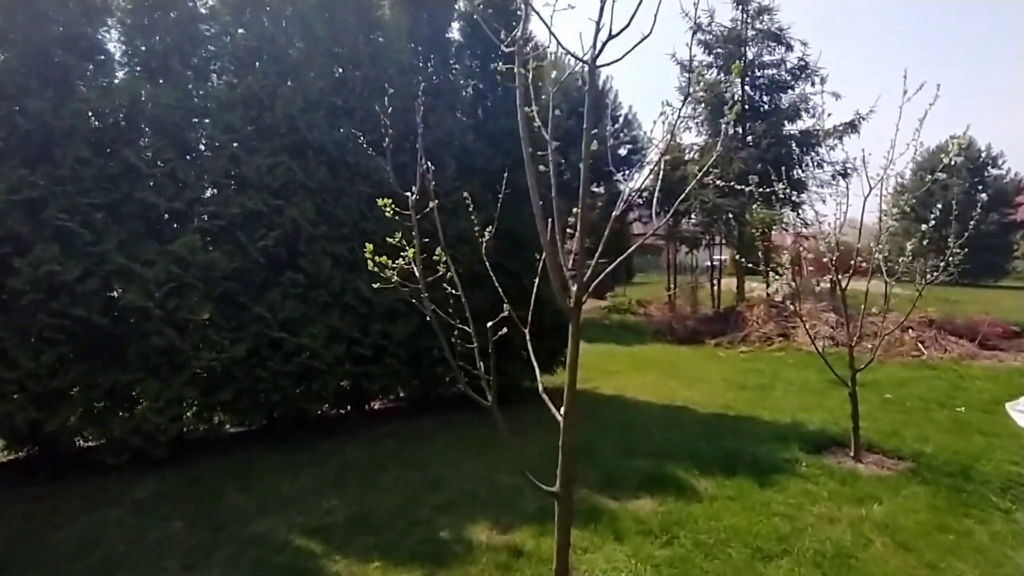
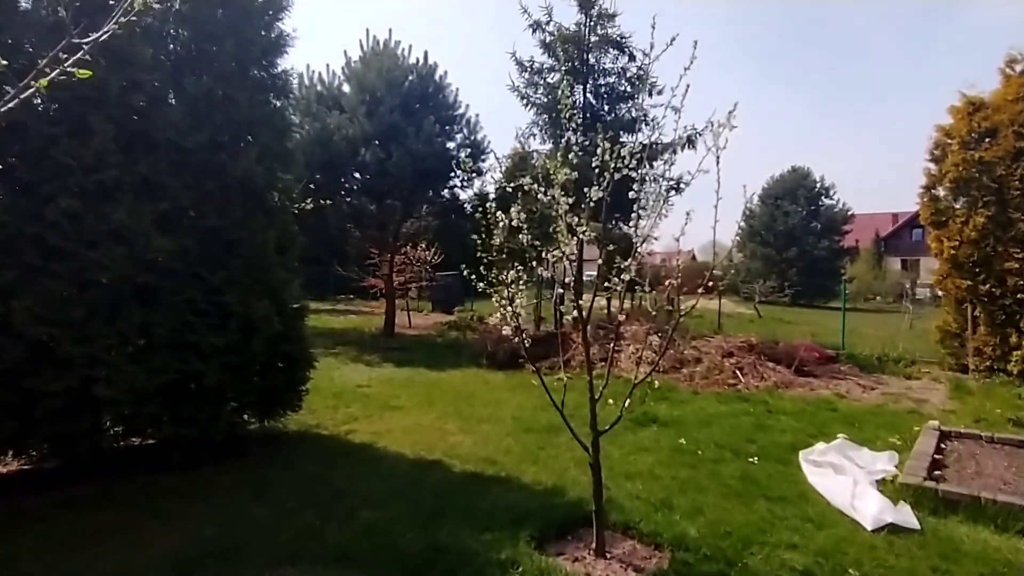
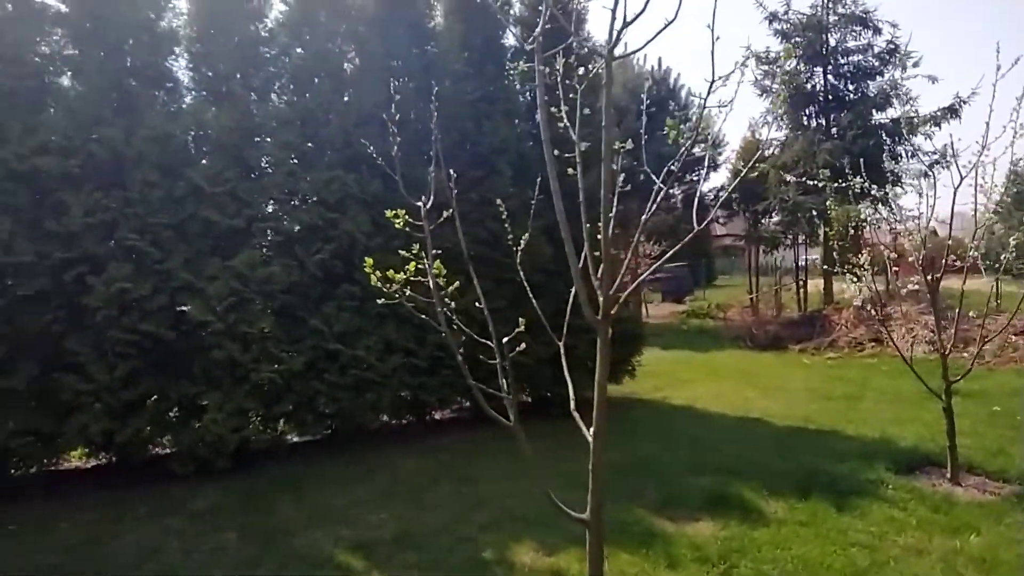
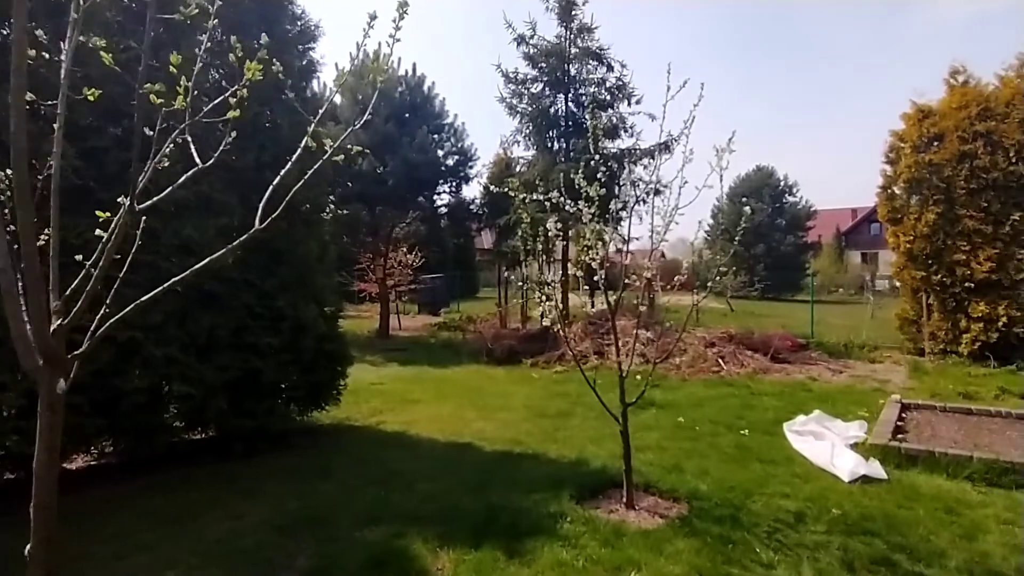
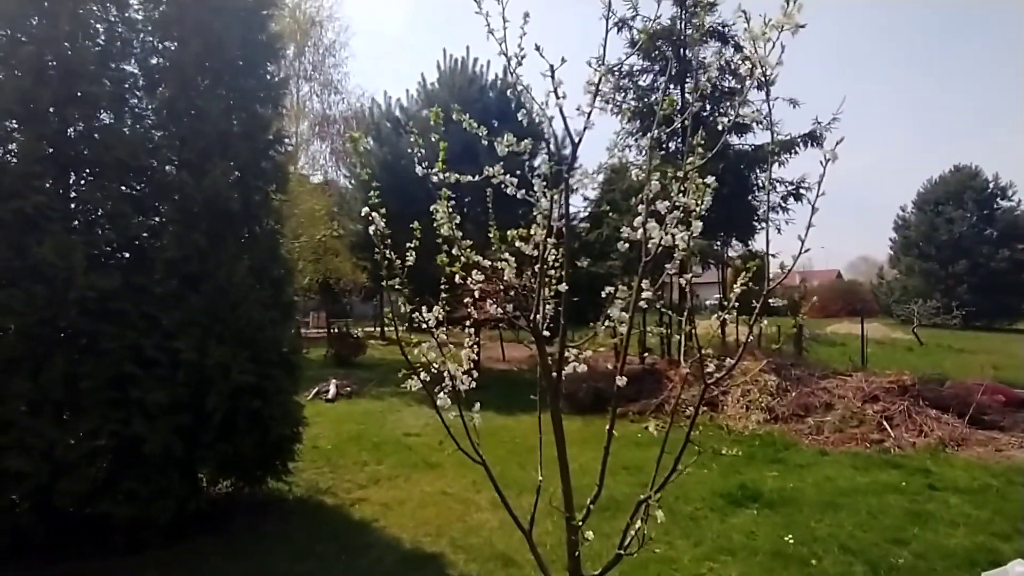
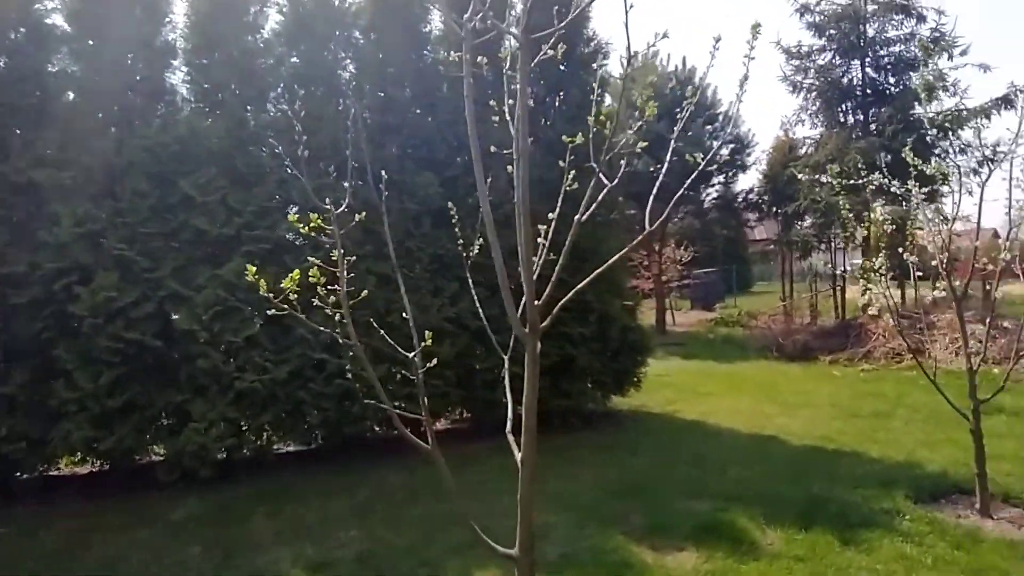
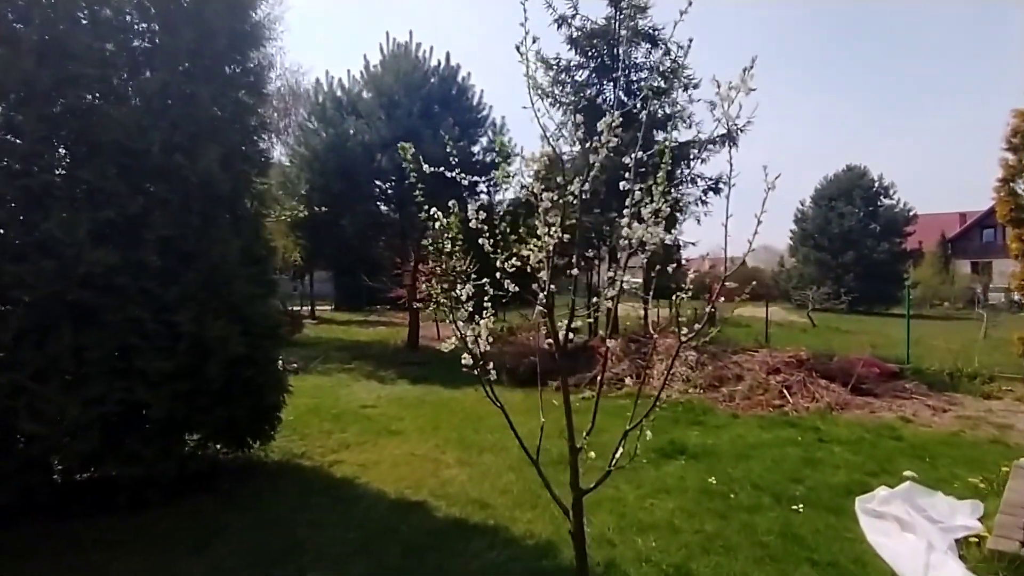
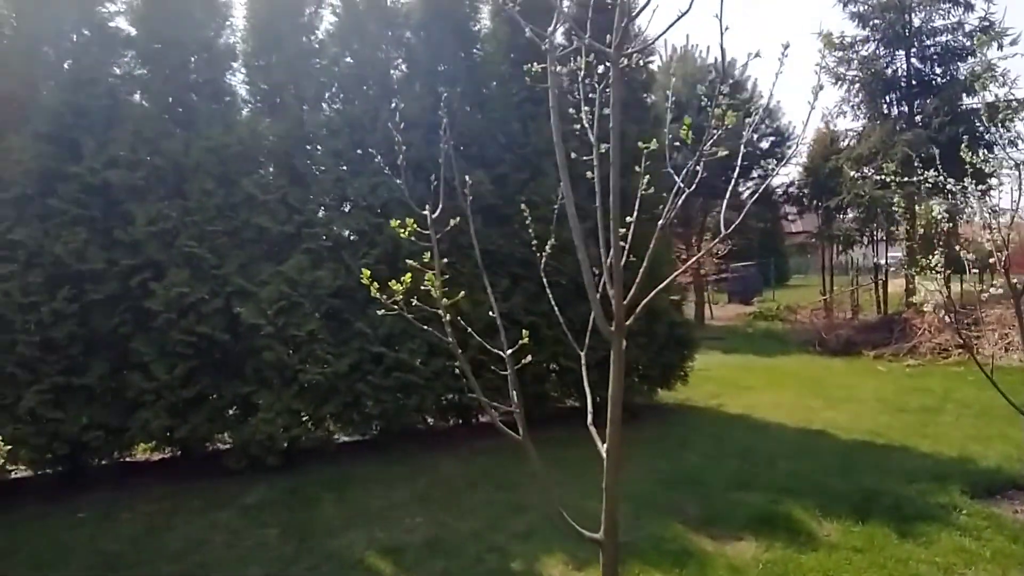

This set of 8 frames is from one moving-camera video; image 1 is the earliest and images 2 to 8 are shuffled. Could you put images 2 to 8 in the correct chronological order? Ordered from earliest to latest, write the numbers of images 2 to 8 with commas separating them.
3, 8, 6, 4, 2, 7, 5
